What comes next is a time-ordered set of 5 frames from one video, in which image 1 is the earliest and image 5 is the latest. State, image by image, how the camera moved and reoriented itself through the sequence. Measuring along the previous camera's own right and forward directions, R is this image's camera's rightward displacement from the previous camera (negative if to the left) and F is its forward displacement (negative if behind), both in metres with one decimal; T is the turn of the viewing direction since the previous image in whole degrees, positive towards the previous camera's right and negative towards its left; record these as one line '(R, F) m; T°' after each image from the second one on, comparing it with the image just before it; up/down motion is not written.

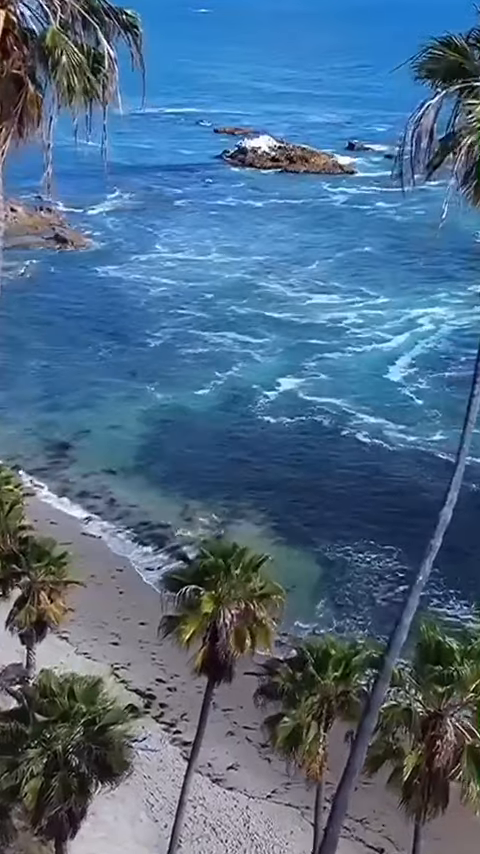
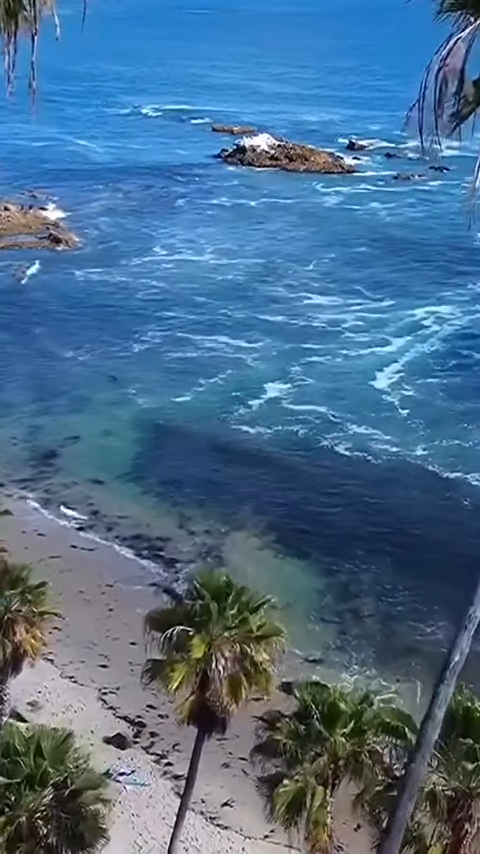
(+0.1, +2.1) m; 0°
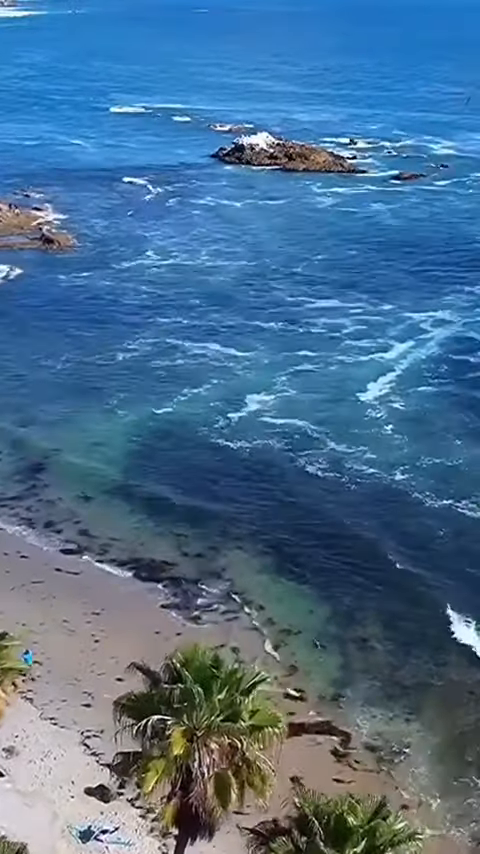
(+0.1, +2.7) m; 0°
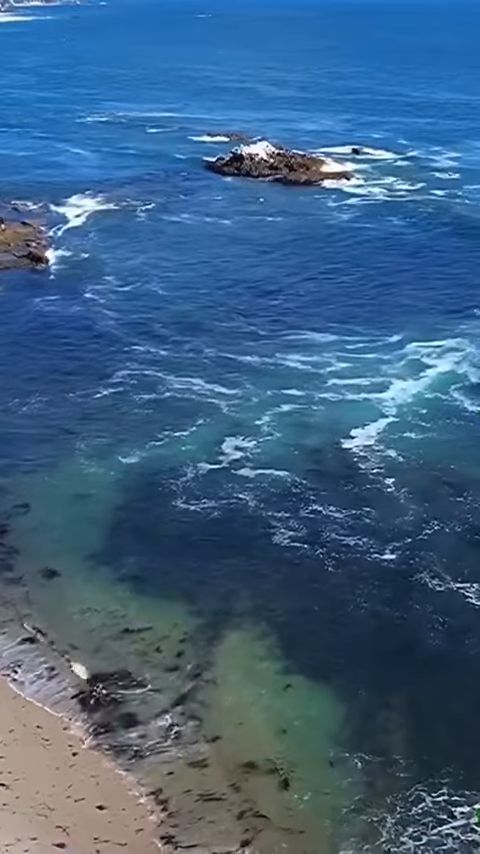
(-0.1, +5.1) m; 0°
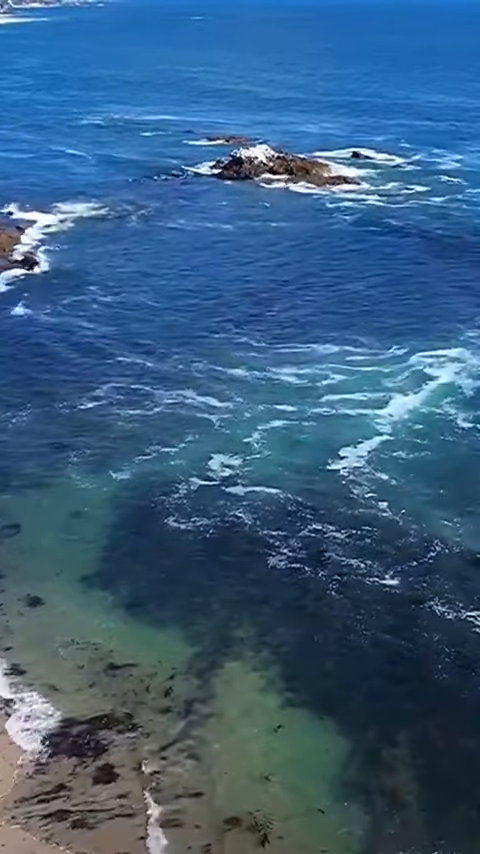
(0.0, +2.7) m; 0°
